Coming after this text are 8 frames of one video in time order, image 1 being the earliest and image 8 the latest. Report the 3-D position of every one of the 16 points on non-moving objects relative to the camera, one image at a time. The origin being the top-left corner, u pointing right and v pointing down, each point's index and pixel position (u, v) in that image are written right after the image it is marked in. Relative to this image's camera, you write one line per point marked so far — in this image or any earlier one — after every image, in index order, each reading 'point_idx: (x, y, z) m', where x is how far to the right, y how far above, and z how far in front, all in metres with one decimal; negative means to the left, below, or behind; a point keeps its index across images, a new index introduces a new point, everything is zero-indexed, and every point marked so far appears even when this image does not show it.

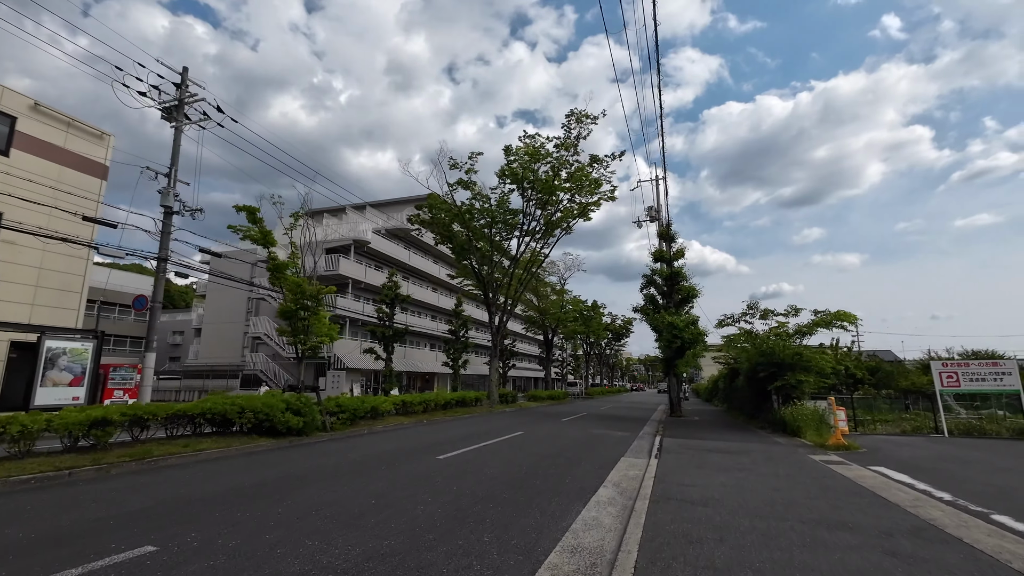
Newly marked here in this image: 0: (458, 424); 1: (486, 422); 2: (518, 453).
0: (-1.8, -4.6, +16.0) m
1: (-0.9, -5.0, +17.7) m
2: (+0.1, -3.5, +10.2) m
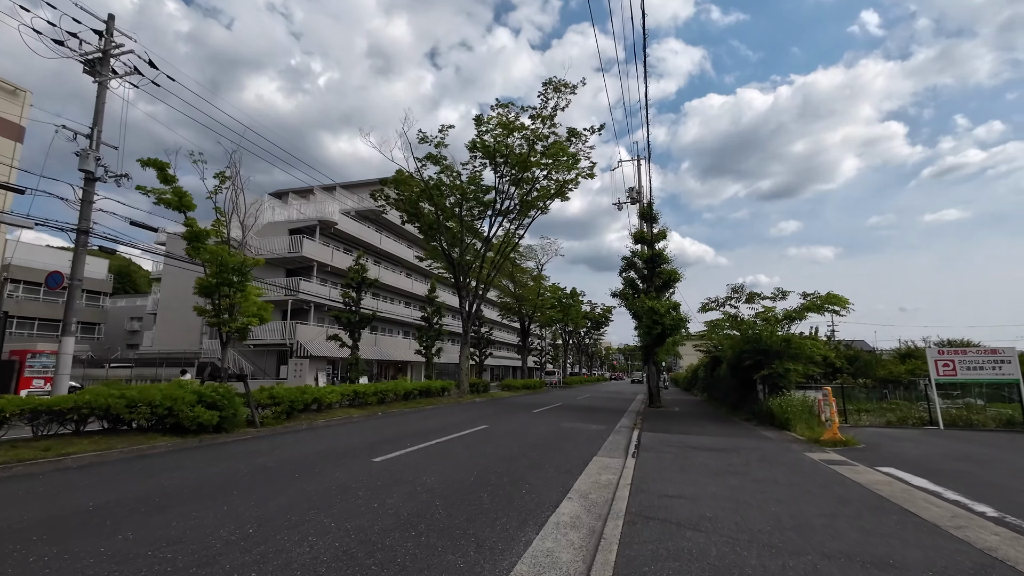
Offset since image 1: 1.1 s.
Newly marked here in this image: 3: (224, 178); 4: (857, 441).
0: (-2.9, -3.9, +14.4) m
1: (-2.1, -4.3, +16.2) m
2: (-0.7, -3.0, +8.7) m
3: (-6.7, +2.5, +11.2) m
4: (+7.7, -3.4, +10.7) m
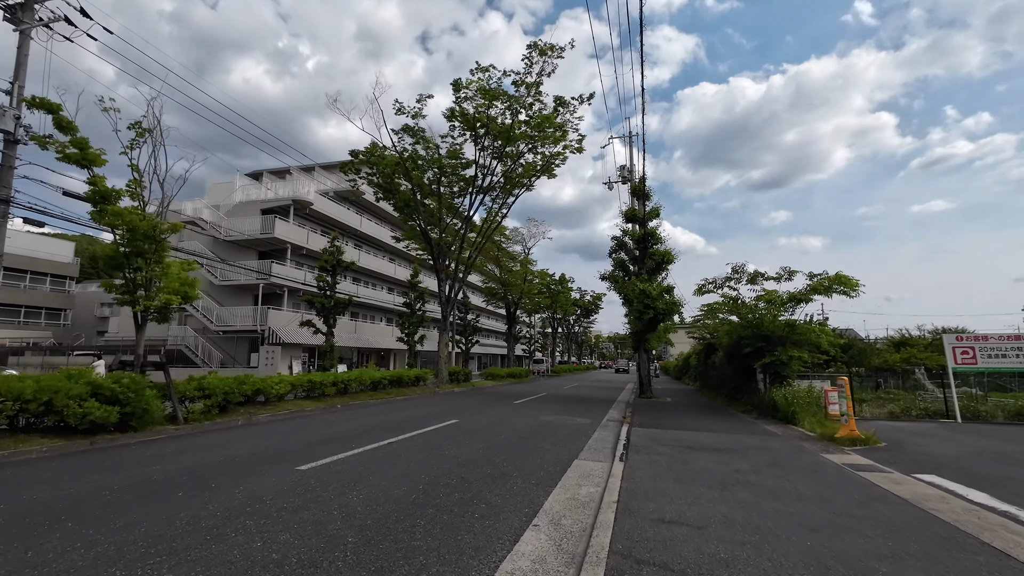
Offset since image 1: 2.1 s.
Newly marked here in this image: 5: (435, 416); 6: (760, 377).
0: (-3.5, -3.3, +12.9) m
1: (-2.7, -3.7, +14.7) m
2: (-1.3, -2.5, +7.2) m
3: (-7.3, +3.1, +9.4) m
4: (+7.1, -2.9, +9.3) m
5: (-2.1, -3.4, +12.7) m
6: (+7.7, -2.8, +14.9) m
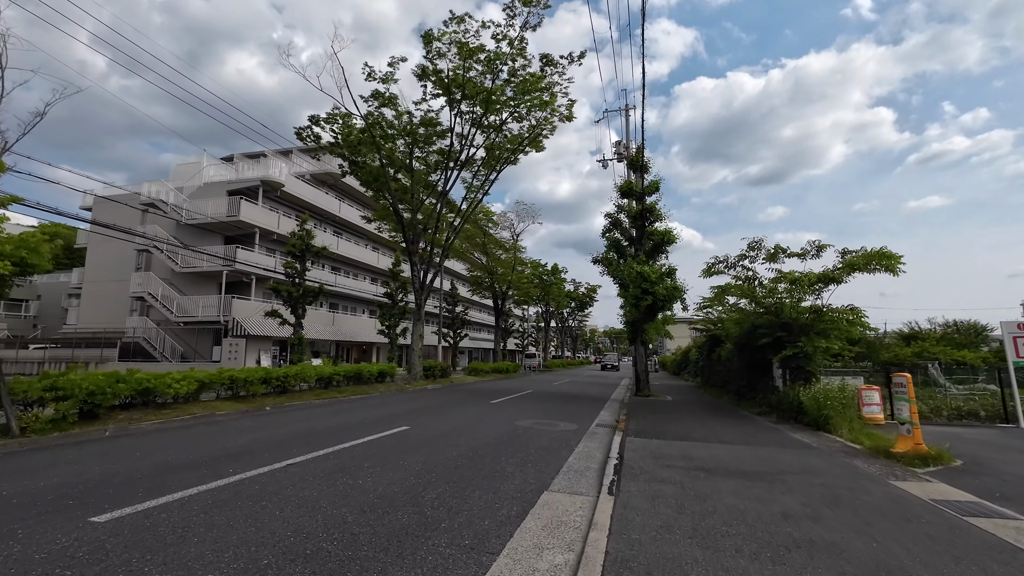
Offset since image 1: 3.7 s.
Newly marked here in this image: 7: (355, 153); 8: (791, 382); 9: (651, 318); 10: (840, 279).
0: (-4.2, -2.8, +10.6) m
1: (-3.4, -3.1, +12.4) m
2: (-1.9, -2.0, +4.9) m
3: (-7.9, +3.6, +7.0) m
4: (+6.4, -2.5, +7.1) m
5: (-2.7, -2.9, +10.4) m
6: (+7.0, -2.2, +12.6) m
7: (-6.2, +5.4, +19.0) m
8: (+6.9, -2.3, +11.9) m
9: (+4.9, -1.0, +16.9) m
10: (+7.5, +0.2, +10.9) m
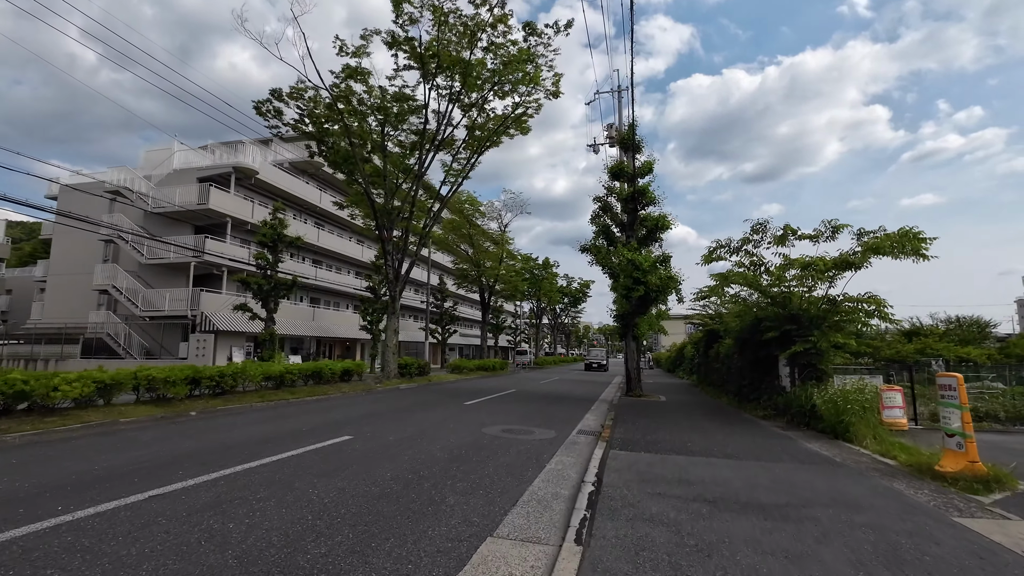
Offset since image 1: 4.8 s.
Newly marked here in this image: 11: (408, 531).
0: (-4.8, -2.5, +9.1) m
1: (-4.1, -2.8, +10.9) m
2: (-2.5, -1.8, +3.4) m
3: (-8.5, +3.9, +5.4) m
4: (+5.9, -2.2, +5.6) m
5: (-3.3, -2.6, +8.9) m
6: (+6.3, -1.9, +11.2) m
7: (-6.9, +5.7, +17.4) m
8: (+6.3, -2.1, +10.5) m
9: (+4.2, -0.7, +15.4) m
10: (+6.9, +0.5, +9.5) m
11: (-0.8, -2.0, +3.9) m
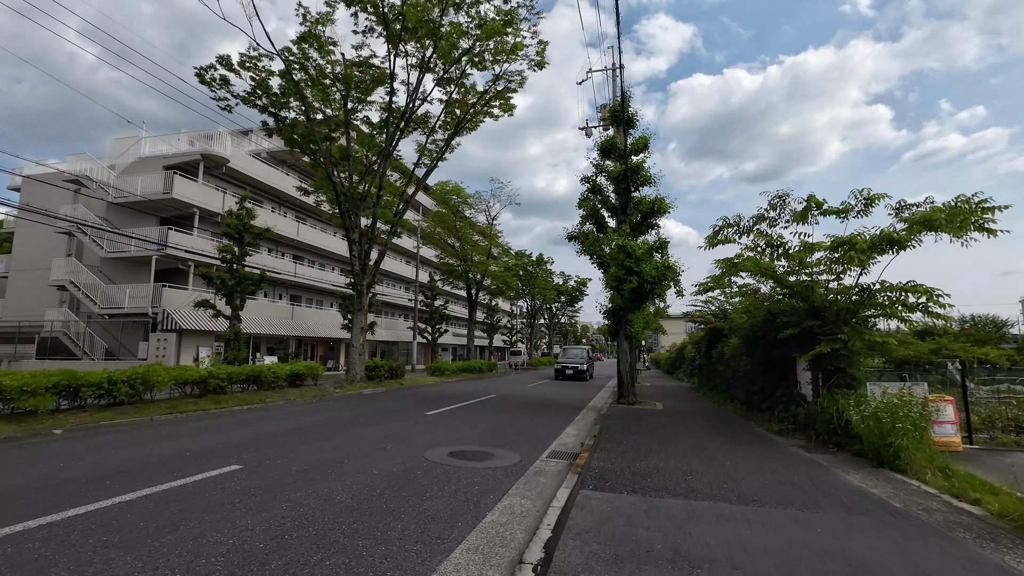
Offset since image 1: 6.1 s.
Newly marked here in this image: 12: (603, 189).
0: (-5.5, -2.2, +7.2) m
1: (-4.7, -2.6, +9.0) m
2: (-3.2, -1.6, +1.5) m
3: (-9.2, +4.1, +3.6) m
4: (+5.2, -2.0, +3.7) m
5: (-4.0, -2.3, +7.0) m
6: (+5.7, -1.7, +9.3) m
7: (-7.6, +5.9, +15.6) m
8: (+5.6, -1.8, +8.6) m
9: (+3.5, -0.5, +13.5) m
10: (+6.2, +0.7, +7.6) m
11: (-1.5, -1.7, +2.0) m
12: (+2.7, +2.9, +14.2) m
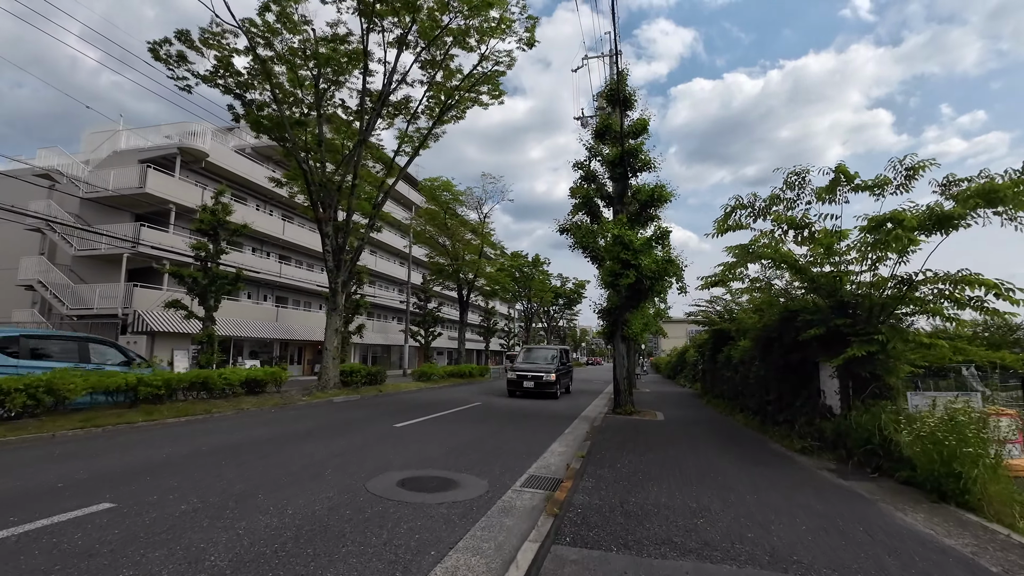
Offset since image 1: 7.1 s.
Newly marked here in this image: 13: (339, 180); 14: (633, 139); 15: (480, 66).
0: (-5.9, -2.1, +5.9) m
1: (-5.1, -2.5, +7.6) m
2: (-3.6, -1.4, +0.2) m
3: (-9.6, +4.3, +2.3) m
4: (+4.8, -1.8, +2.4) m
5: (-4.4, -2.2, +5.7) m
6: (+5.3, -1.6, +8.0) m
7: (-8.0, +6.0, +14.3) m
8: (+5.2, -1.7, +7.3) m
9: (+3.1, -0.4, +12.2) m
10: (+5.8, +0.8, +6.2) m
11: (-1.9, -1.5, +0.6) m
12: (+2.3, +3.0, +12.9) m
13: (-5.6, +3.6, +15.9) m
14: (+3.2, +3.9, +12.6) m
15: (-1.0, +7.2, +15.5) m
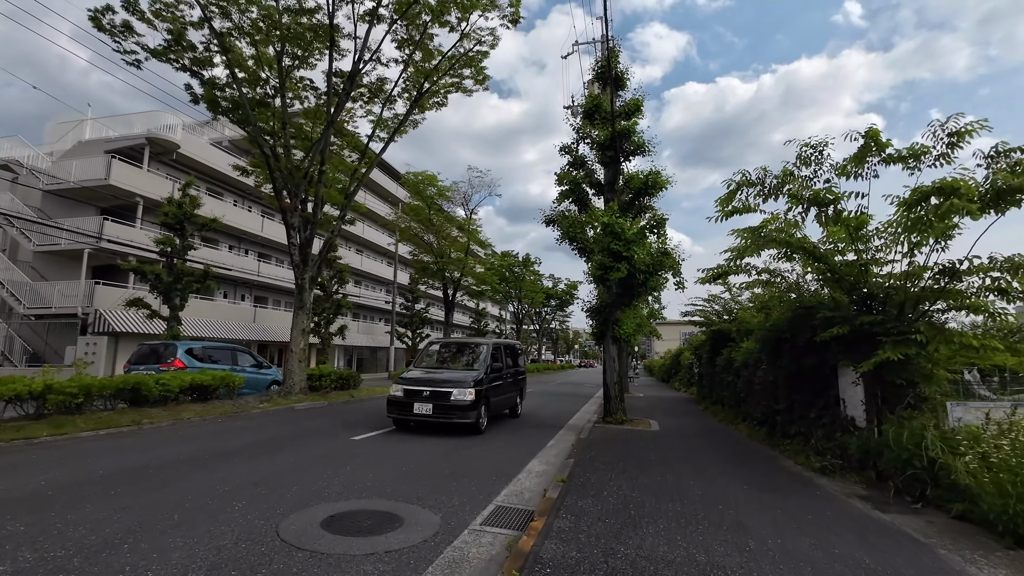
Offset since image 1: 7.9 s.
0: (-6.3, -2.0, +4.6) m
1: (-5.6, -2.3, +6.4) m
2: (-3.9, -1.2, -1.1) m
3: (-9.9, +4.5, +1.0) m
4: (+4.4, -1.7, +1.3) m
5: (-4.8, -2.1, +4.4) m
6: (+4.8, -1.5, +6.9) m
7: (-8.5, +6.1, +13.0) m
8: (+4.8, -1.6, +6.1) m
9: (+2.7, -0.3, +11.1) m
10: (+5.4, +0.9, +5.1) m
11: (-2.3, -1.4, -0.6) m
12: (+1.8, +3.1, +11.7) m
13: (-6.1, +3.7, +14.6) m
14: (+2.7, +4.0, +11.4) m
15: (-1.5, +7.3, +14.4) m
